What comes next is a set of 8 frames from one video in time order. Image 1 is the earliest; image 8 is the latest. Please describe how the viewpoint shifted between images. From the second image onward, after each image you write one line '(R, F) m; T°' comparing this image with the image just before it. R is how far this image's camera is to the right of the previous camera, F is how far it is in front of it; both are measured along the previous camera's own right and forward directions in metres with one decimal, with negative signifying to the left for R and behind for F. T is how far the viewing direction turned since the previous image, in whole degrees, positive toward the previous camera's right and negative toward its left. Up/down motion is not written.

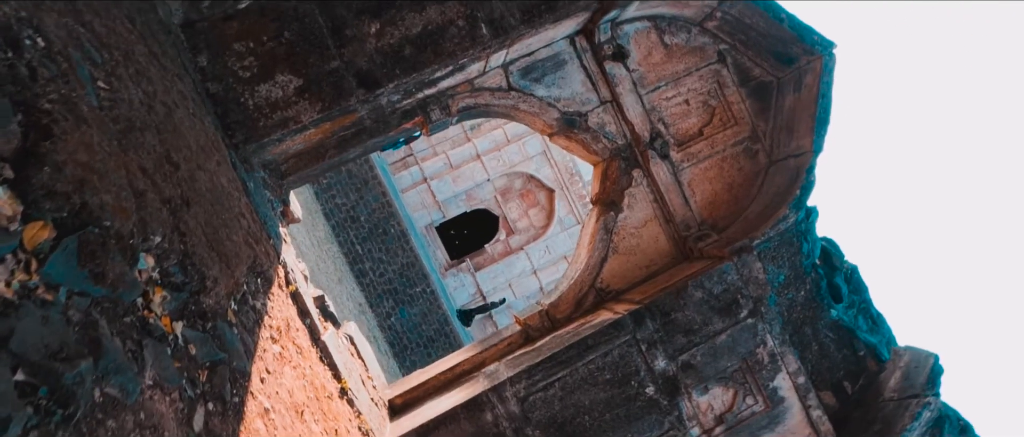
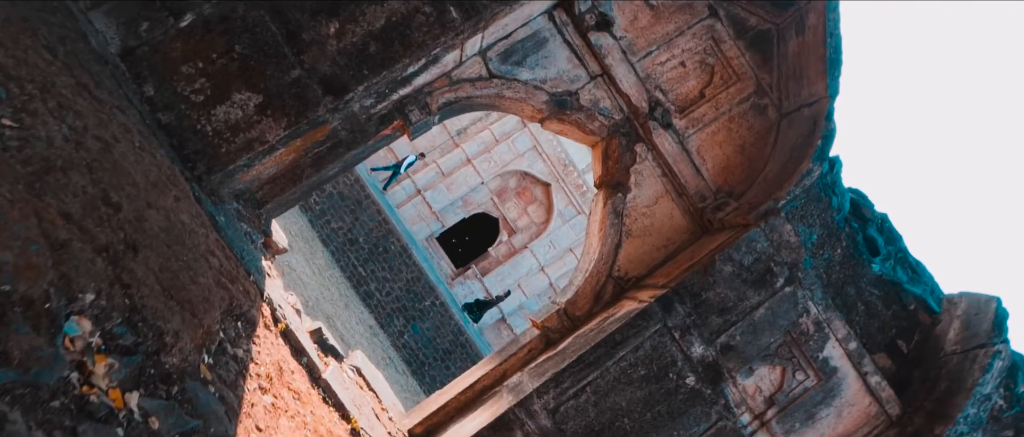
(0.0, +0.4) m; 0°
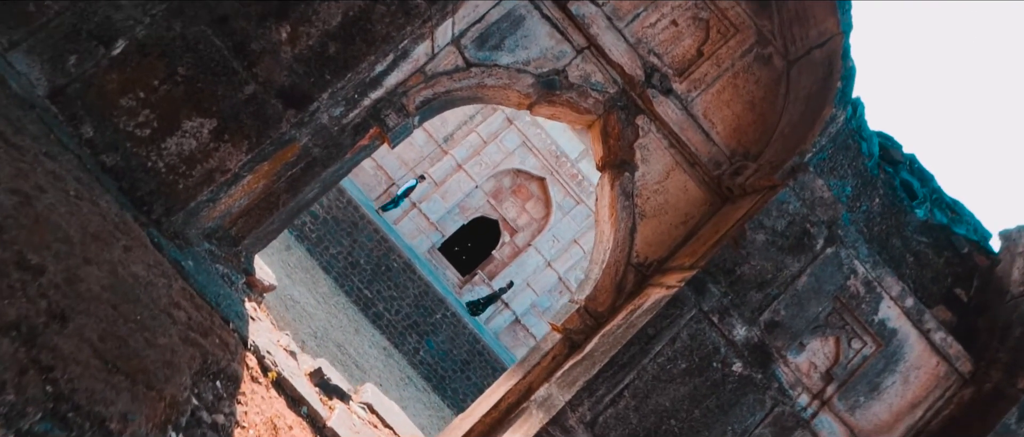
(0.0, +0.4) m; 0°
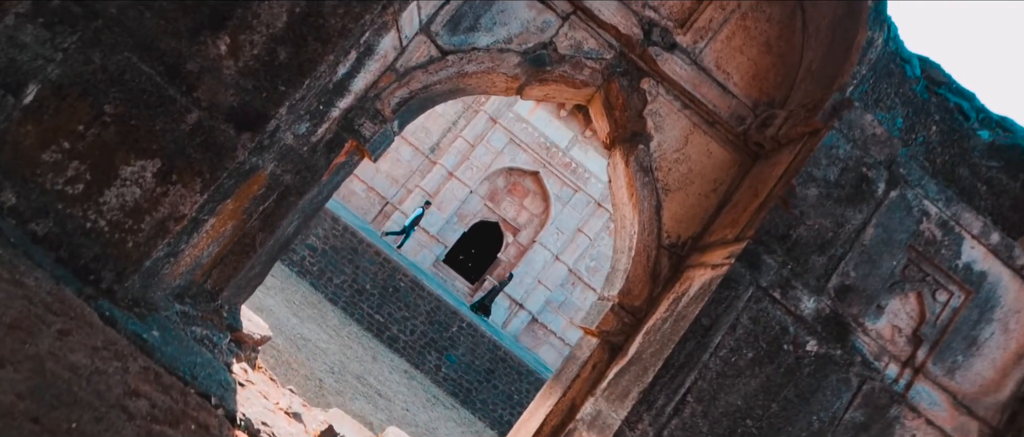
(-0.1, +0.5) m; 0°
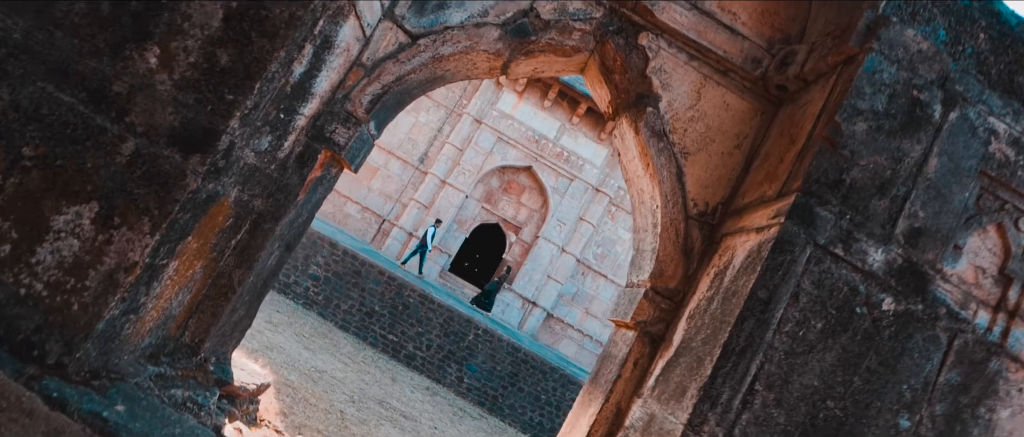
(0.0, +0.4) m; 0°
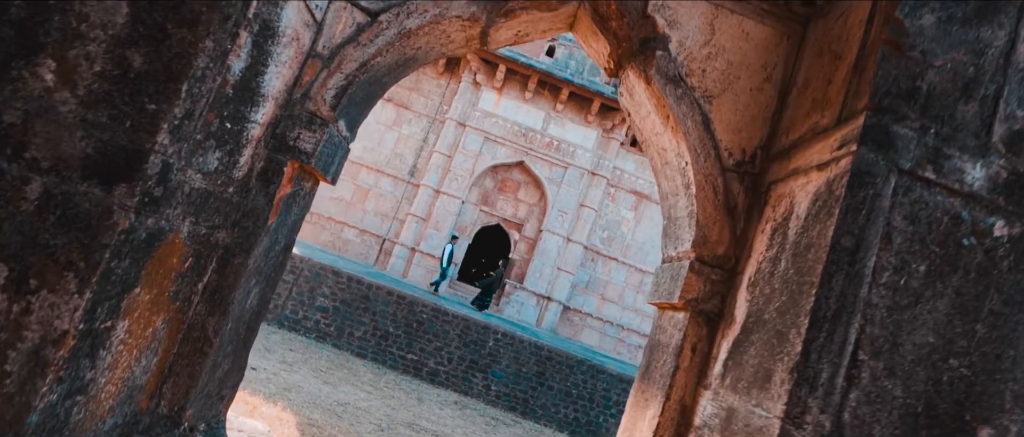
(-0.1, +0.5) m; 0°
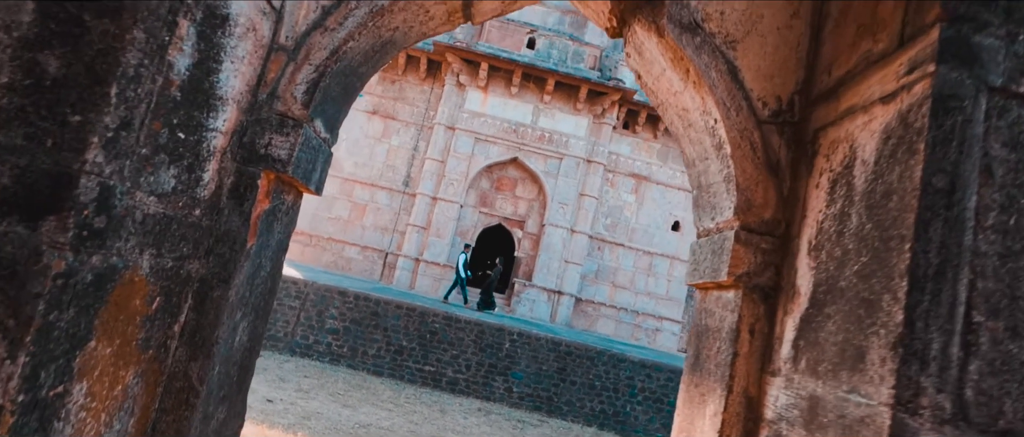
(-0.1, +0.3) m; 0°
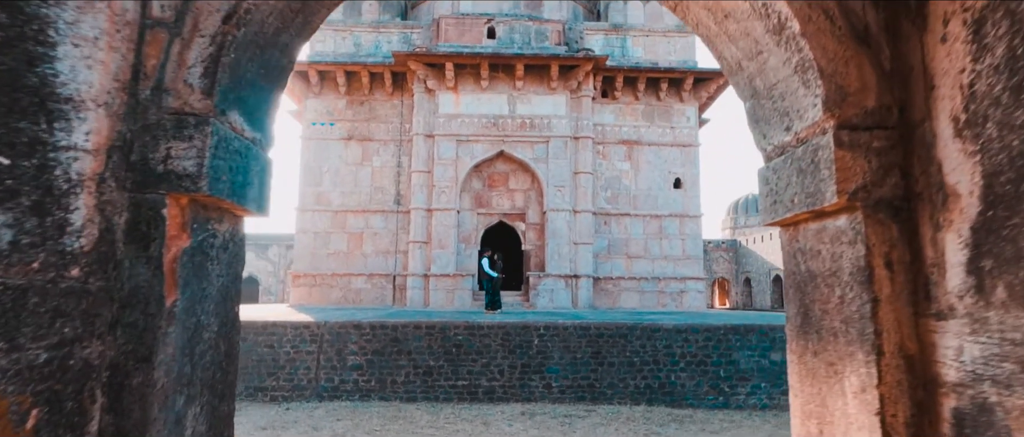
(-0.1, +0.6) m; 0°
